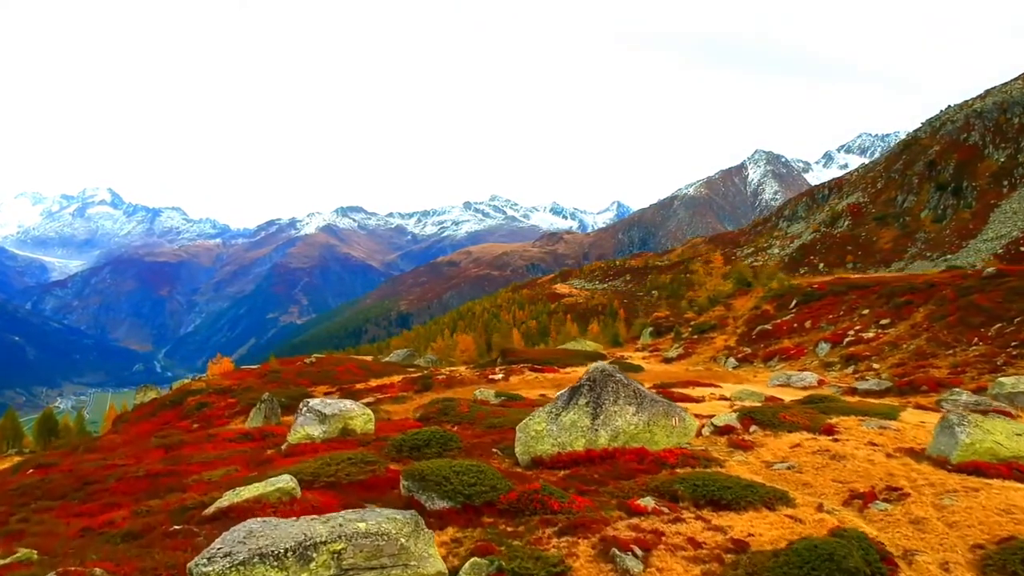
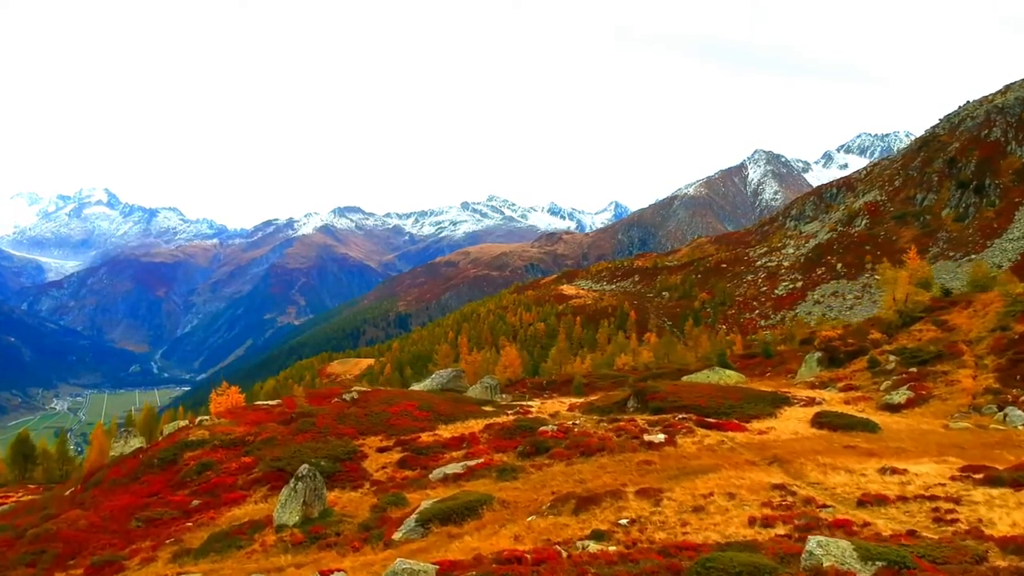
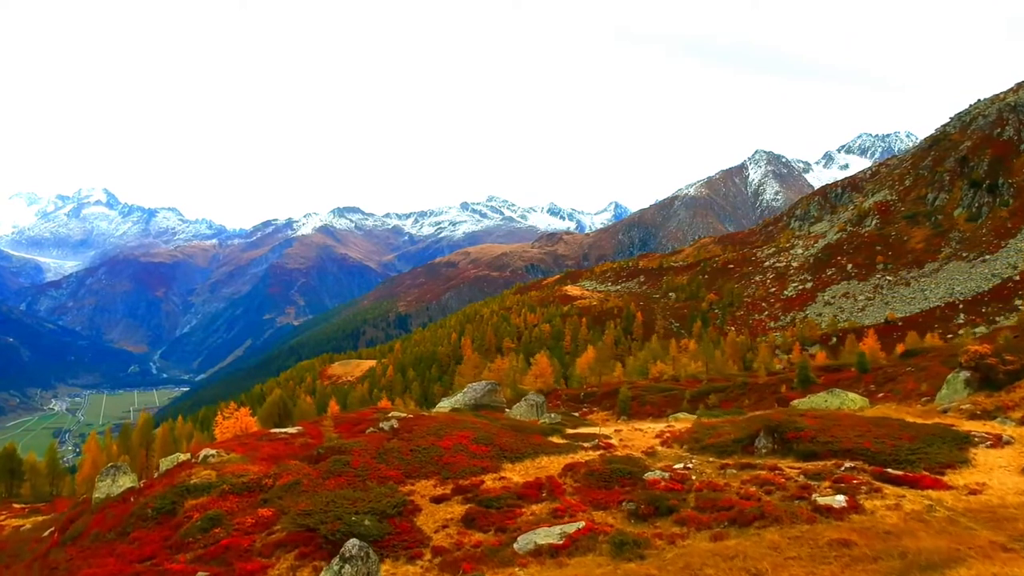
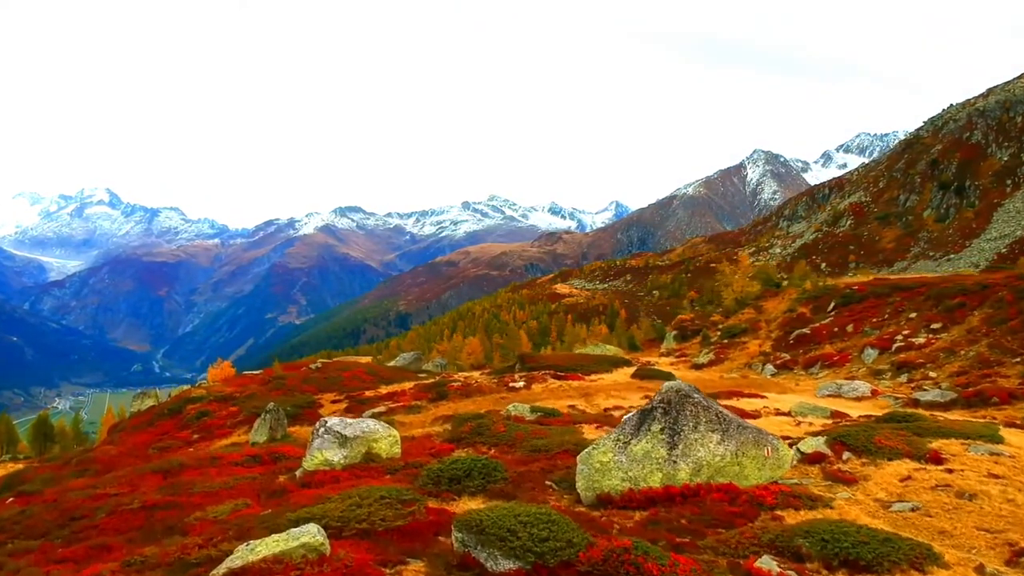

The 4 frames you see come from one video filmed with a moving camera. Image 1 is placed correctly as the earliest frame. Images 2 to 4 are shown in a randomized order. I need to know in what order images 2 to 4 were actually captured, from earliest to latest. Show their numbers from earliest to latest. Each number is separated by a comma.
4, 2, 3
